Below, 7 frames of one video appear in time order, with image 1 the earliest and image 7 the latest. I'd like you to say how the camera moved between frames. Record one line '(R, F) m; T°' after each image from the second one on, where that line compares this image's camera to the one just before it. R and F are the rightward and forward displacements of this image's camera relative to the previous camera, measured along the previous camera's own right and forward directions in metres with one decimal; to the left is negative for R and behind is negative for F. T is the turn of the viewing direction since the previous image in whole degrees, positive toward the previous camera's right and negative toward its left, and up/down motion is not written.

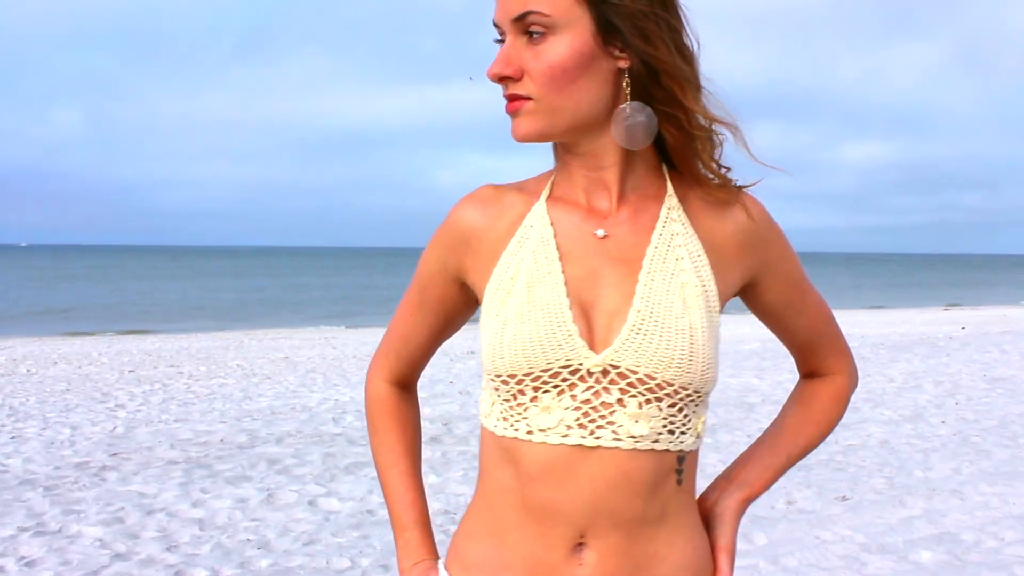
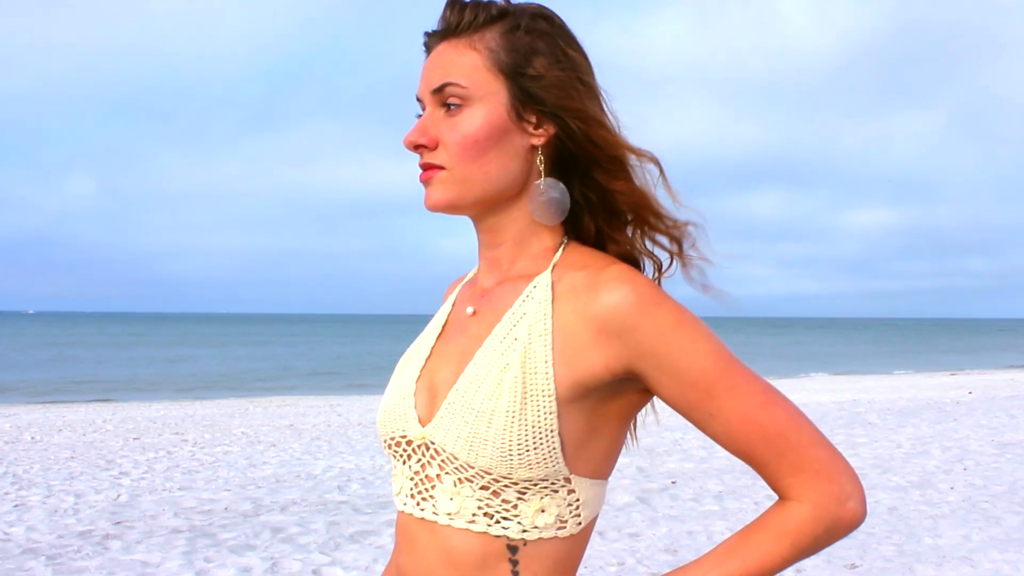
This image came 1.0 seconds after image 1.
(0.0, -0.9) m; 0°
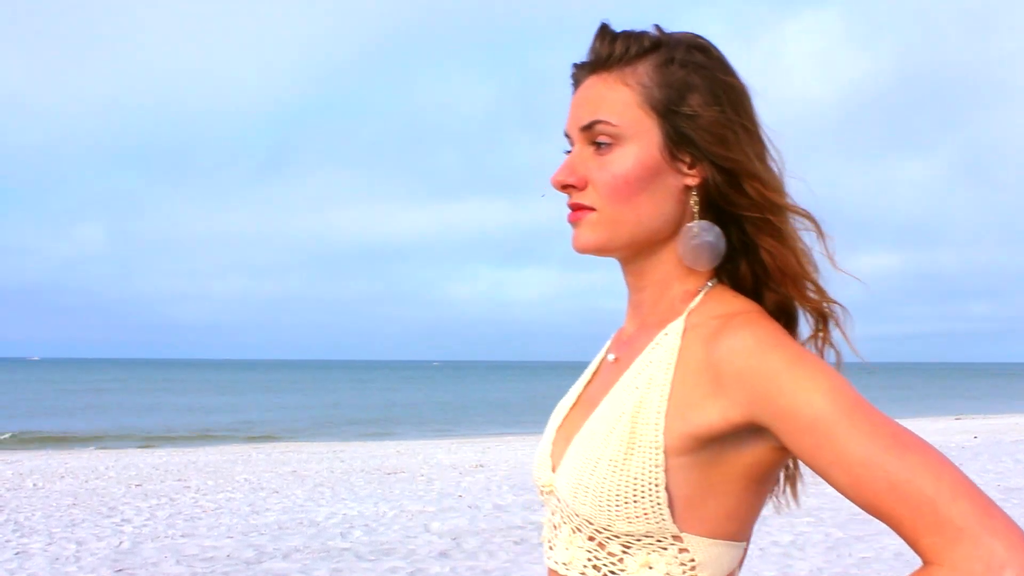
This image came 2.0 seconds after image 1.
(-0.3, -0.8) m; 0°
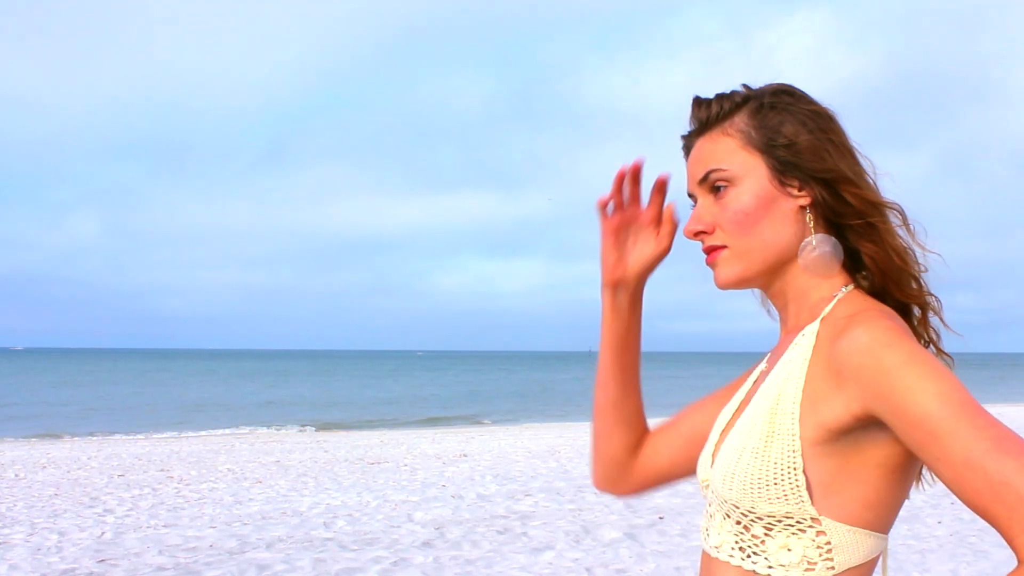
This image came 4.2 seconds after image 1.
(0.0, 0.0) m; +1°
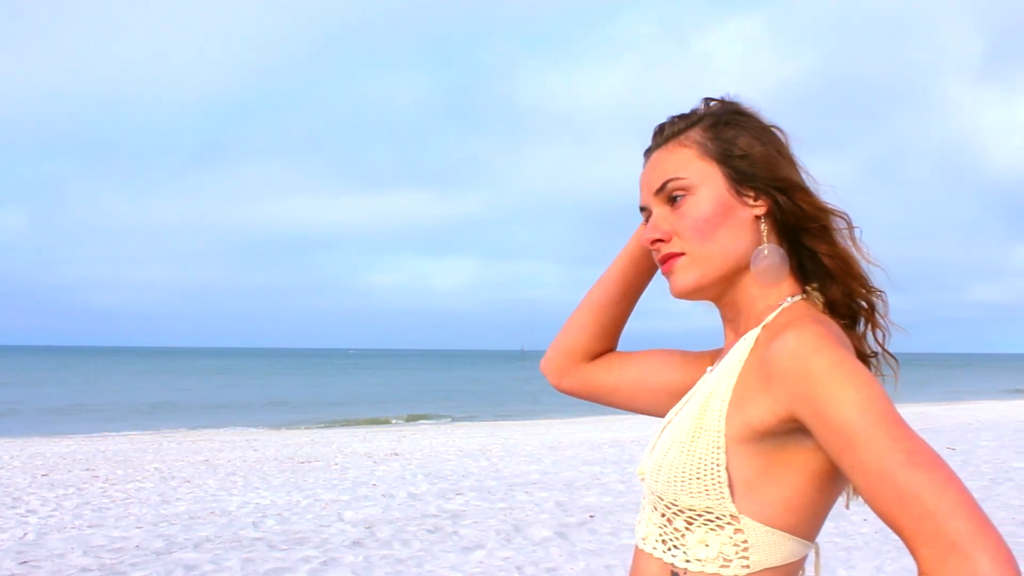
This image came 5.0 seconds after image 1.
(0.0, 0.0) m; +4°
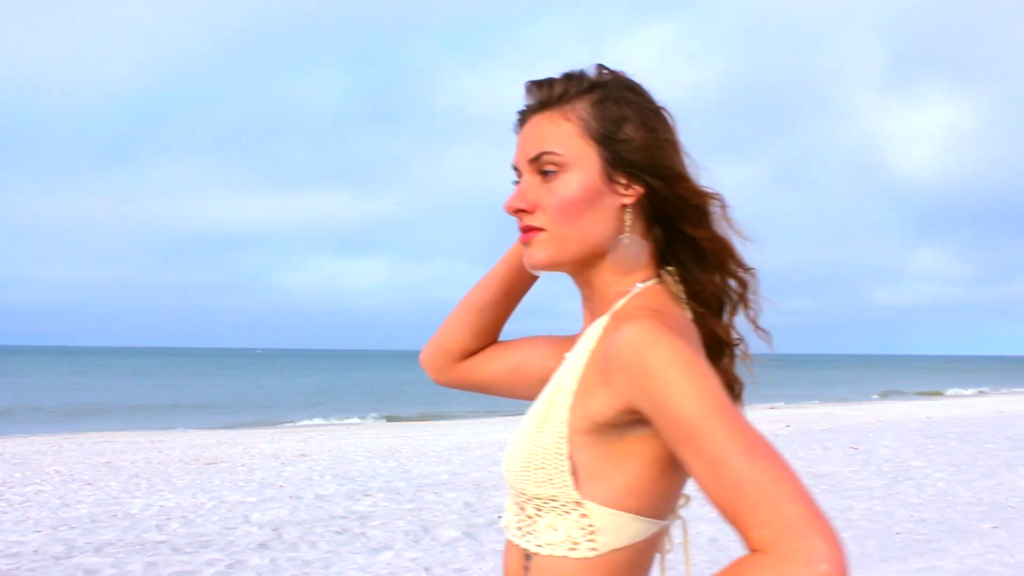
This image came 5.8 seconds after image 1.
(+0.1, -0.1) m; +5°
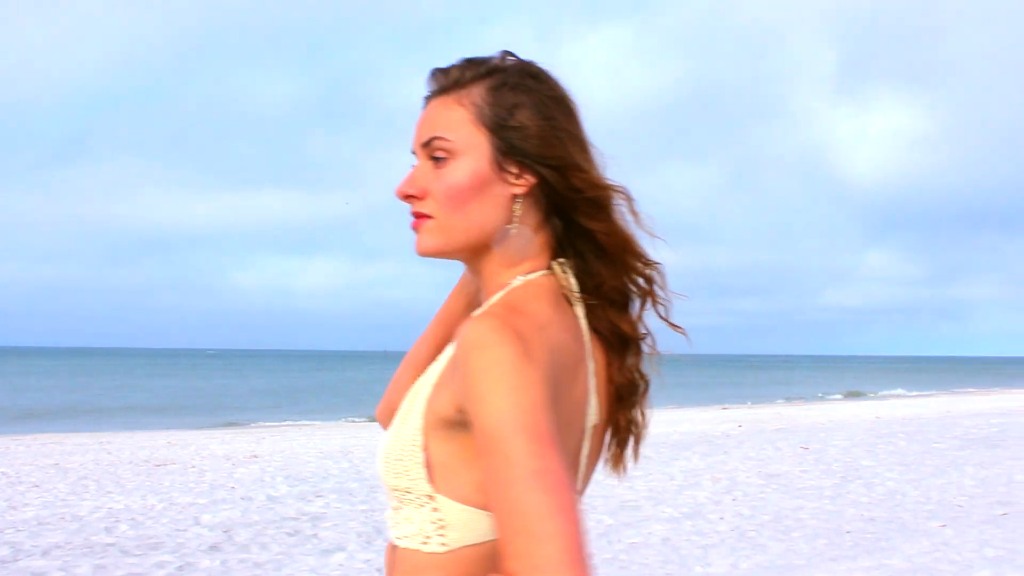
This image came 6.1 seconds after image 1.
(0.0, 0.0) m; +3°
